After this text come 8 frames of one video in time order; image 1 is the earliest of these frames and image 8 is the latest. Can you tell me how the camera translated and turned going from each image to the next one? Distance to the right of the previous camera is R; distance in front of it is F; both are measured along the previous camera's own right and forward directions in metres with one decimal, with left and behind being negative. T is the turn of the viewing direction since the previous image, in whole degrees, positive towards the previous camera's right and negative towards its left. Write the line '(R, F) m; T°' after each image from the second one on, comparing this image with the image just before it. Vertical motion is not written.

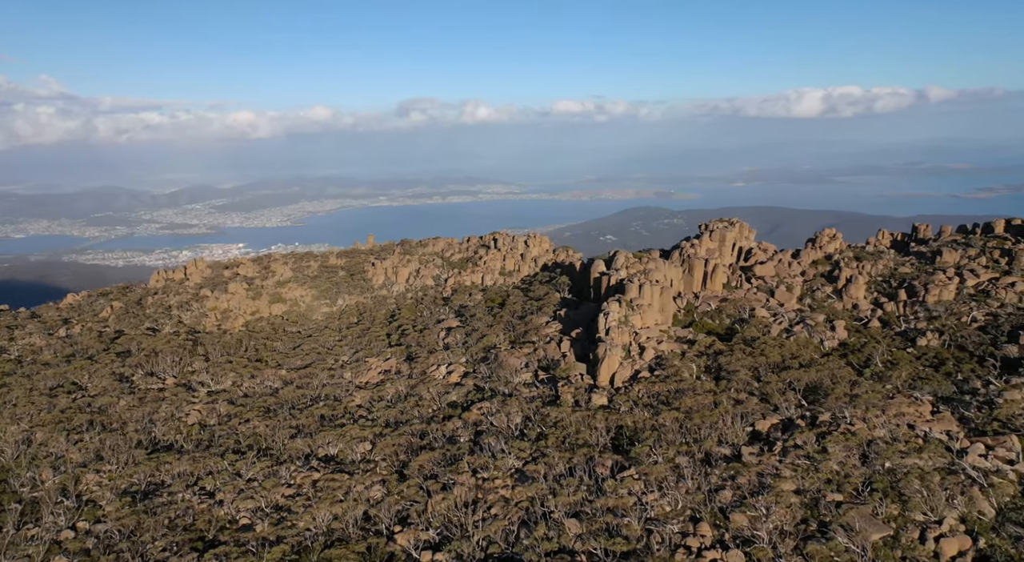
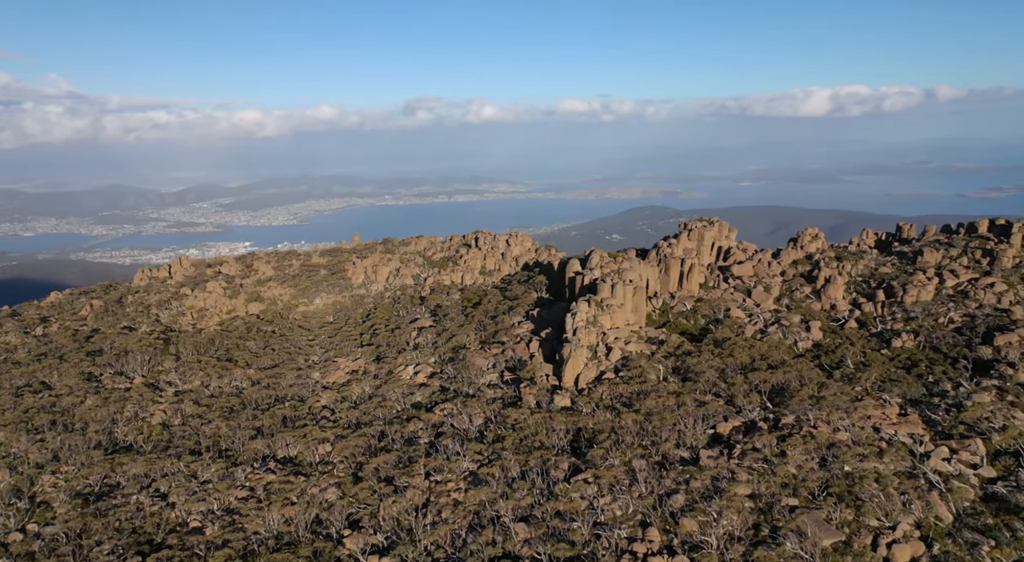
(+2.1, +0.5) m; 0°
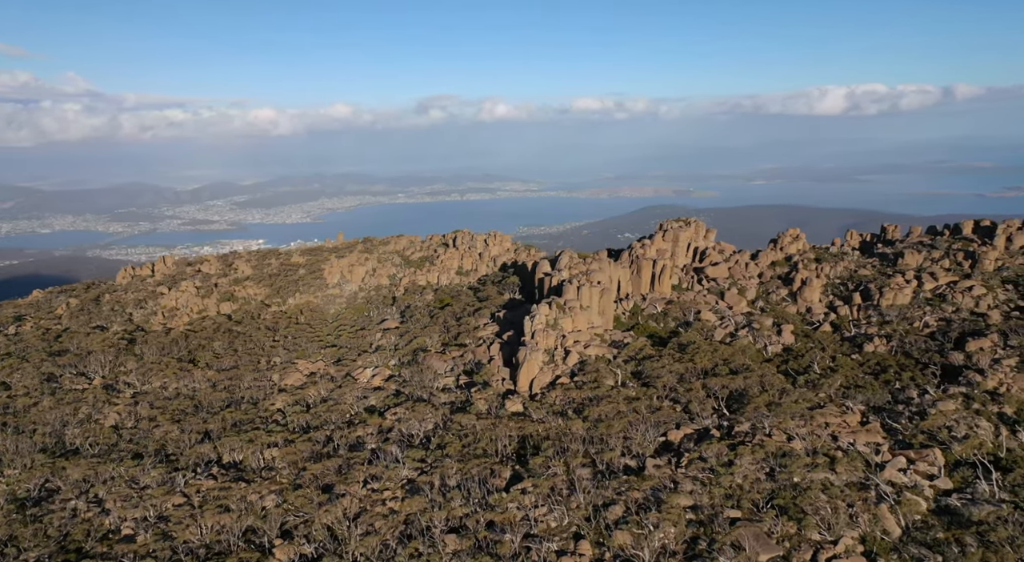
(+2.8, +0.9) m; 0°
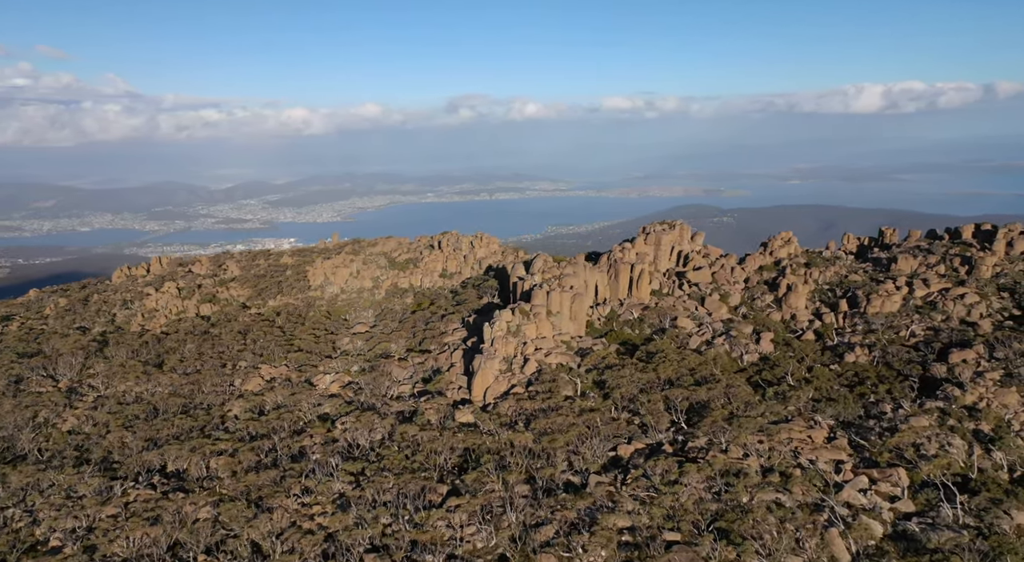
(+3.4, +1.3) m; -2°
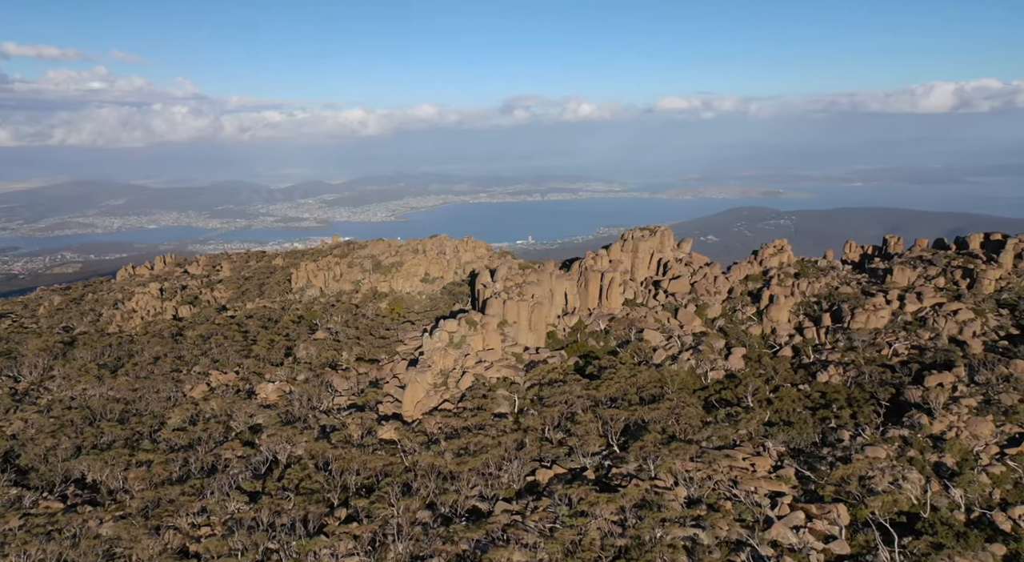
(+5.2, +2.0) m; -3°
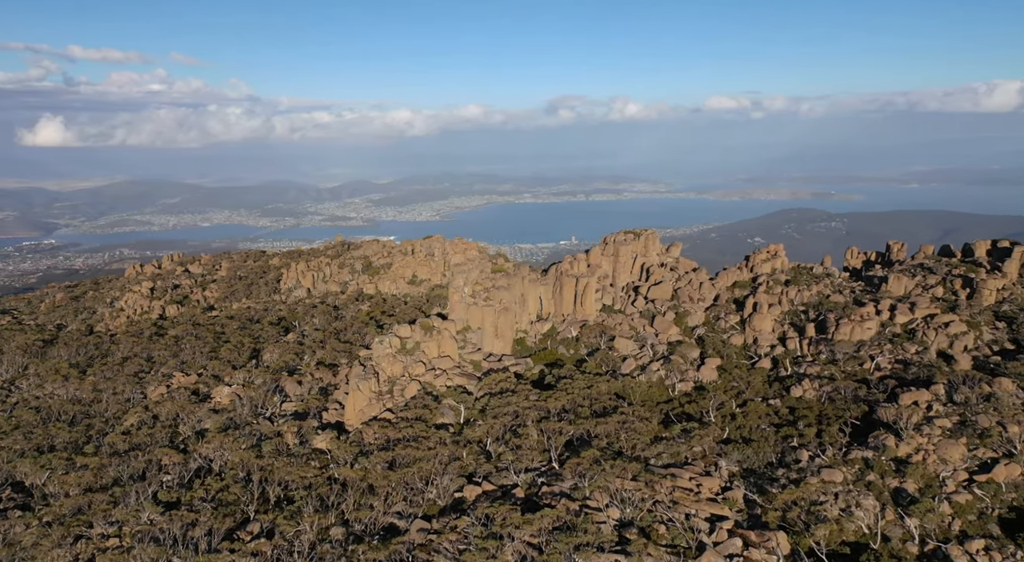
(+4.2, +1.4) m; -3°
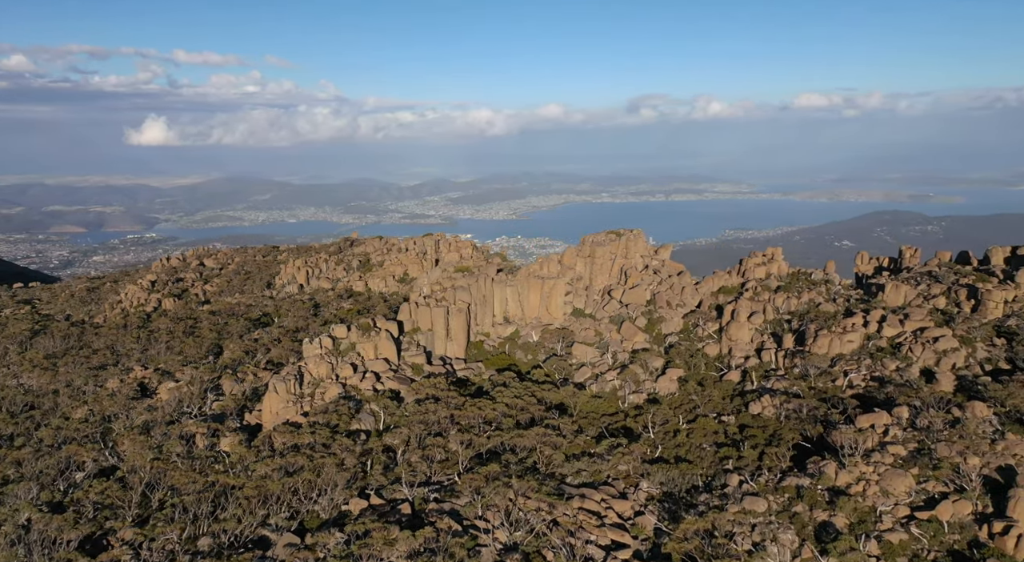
(+6.3, +2.0) m; -5°
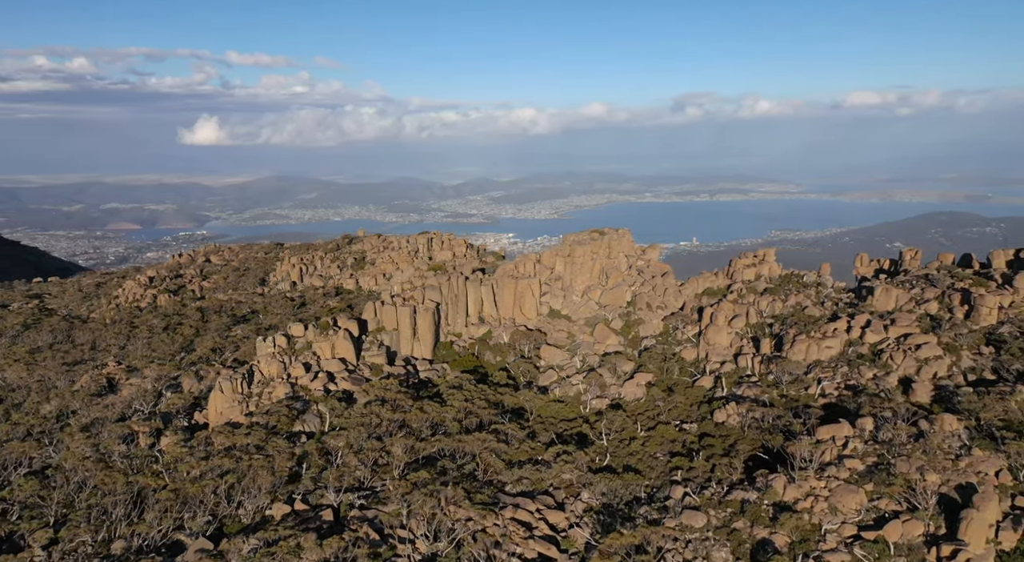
(+3.8, +1.0) m; -3°
